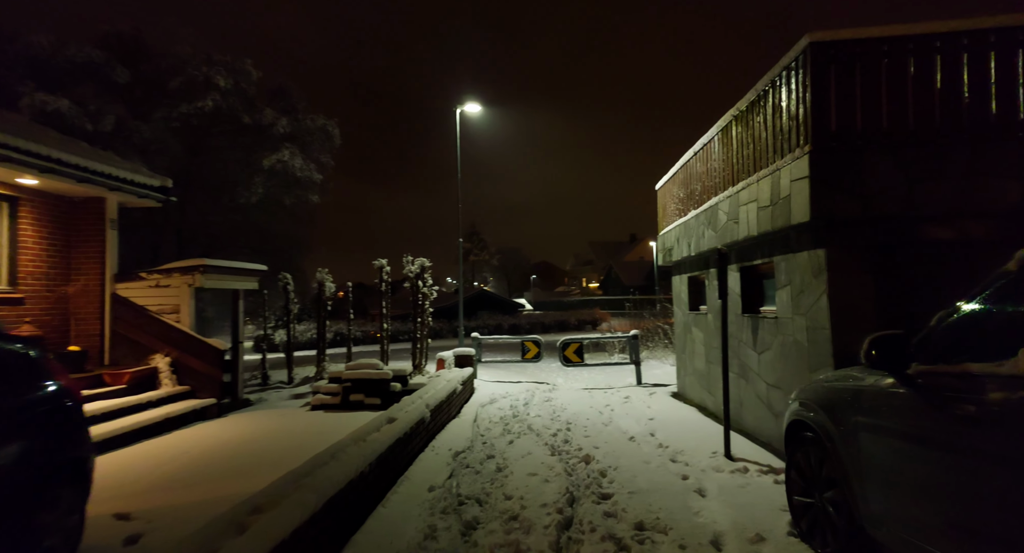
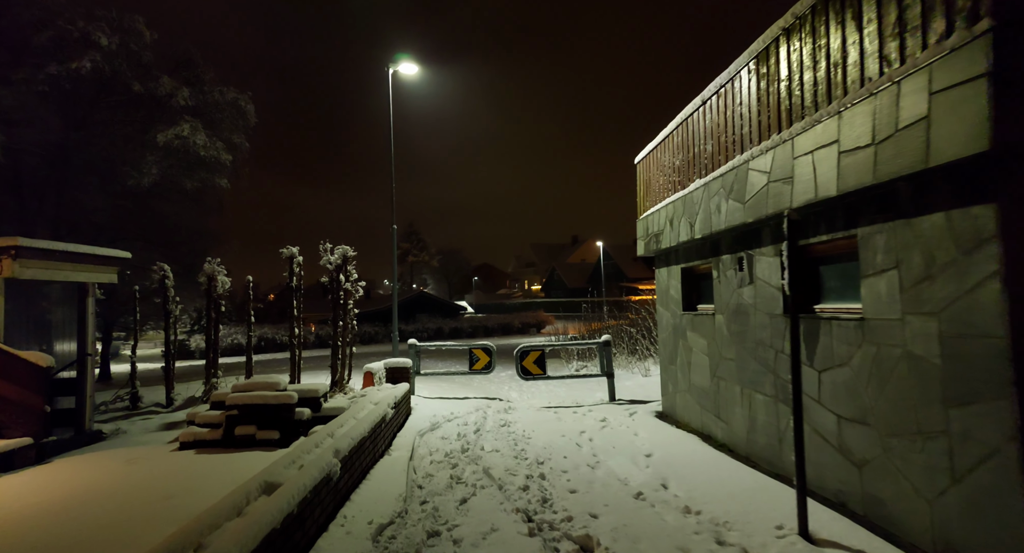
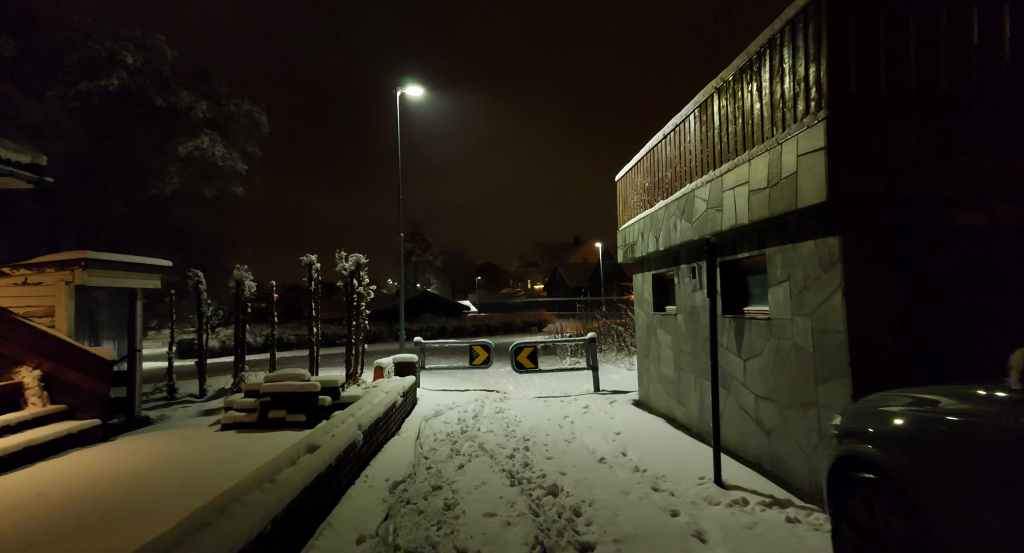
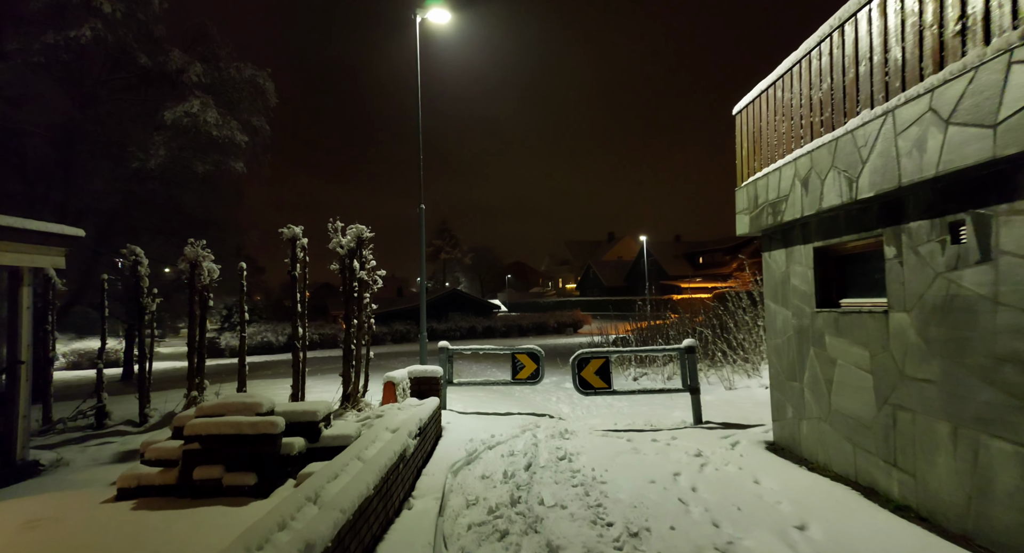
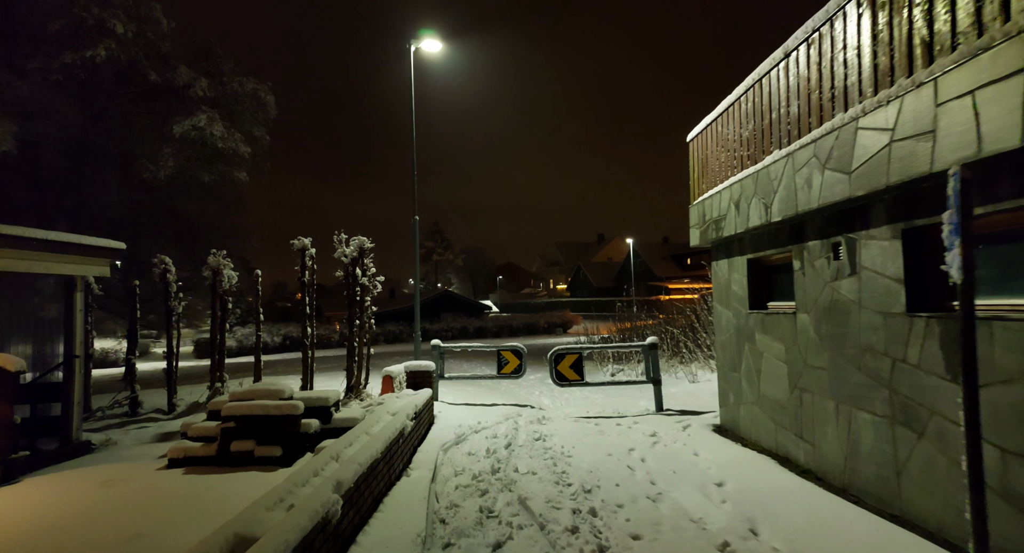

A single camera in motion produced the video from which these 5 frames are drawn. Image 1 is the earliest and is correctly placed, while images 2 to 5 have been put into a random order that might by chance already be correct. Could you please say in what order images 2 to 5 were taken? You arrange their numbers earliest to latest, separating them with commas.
3, 2, 5, 4
